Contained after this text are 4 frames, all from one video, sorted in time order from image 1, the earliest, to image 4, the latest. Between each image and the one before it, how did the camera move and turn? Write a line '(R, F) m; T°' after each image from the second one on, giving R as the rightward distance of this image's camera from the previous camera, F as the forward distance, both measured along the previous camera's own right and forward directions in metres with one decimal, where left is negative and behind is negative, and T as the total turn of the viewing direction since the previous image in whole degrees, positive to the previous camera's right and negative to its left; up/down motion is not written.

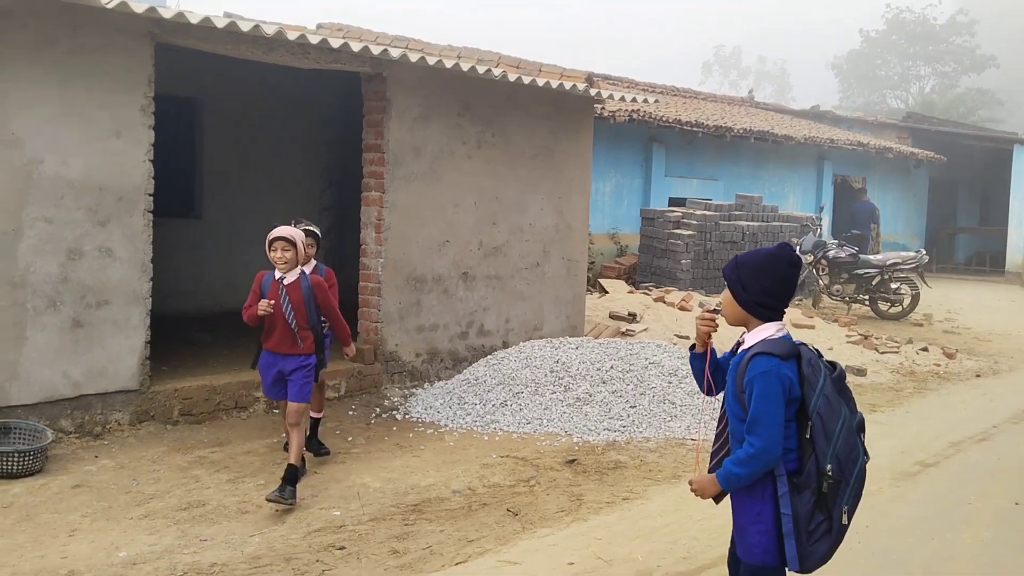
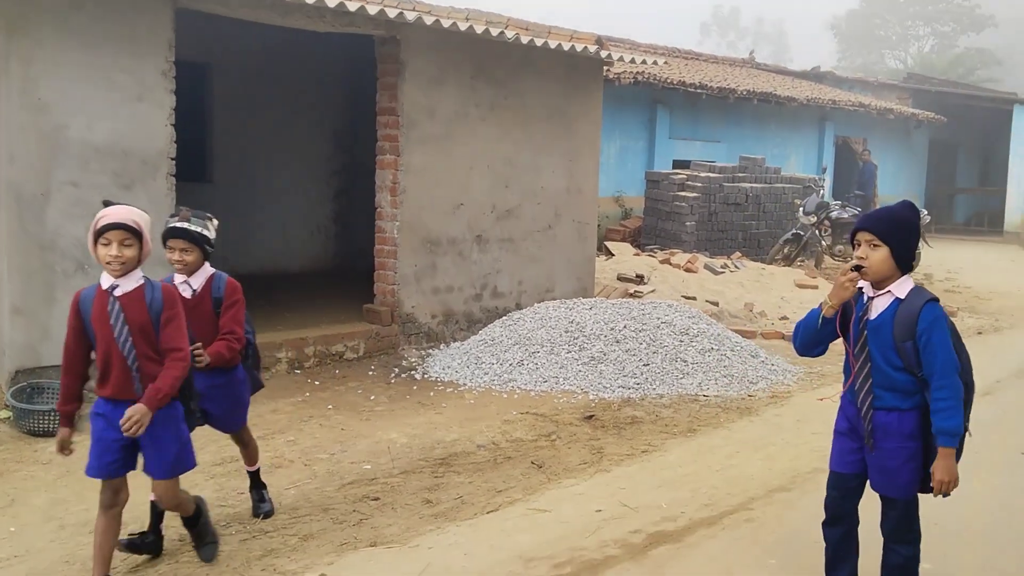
(-0.1, -0.1) m; 0°
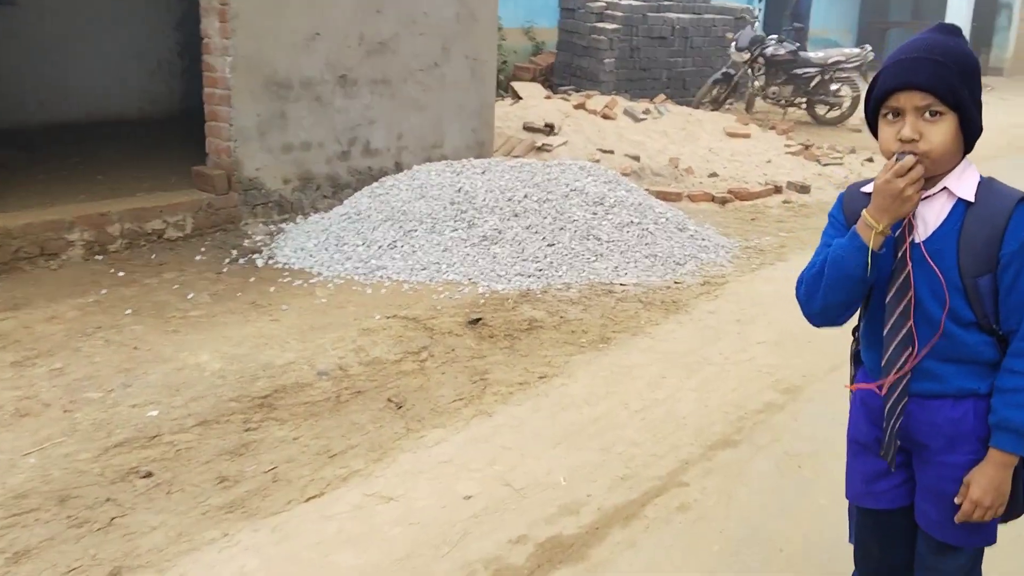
(+0.3, +1.4) m; +5°
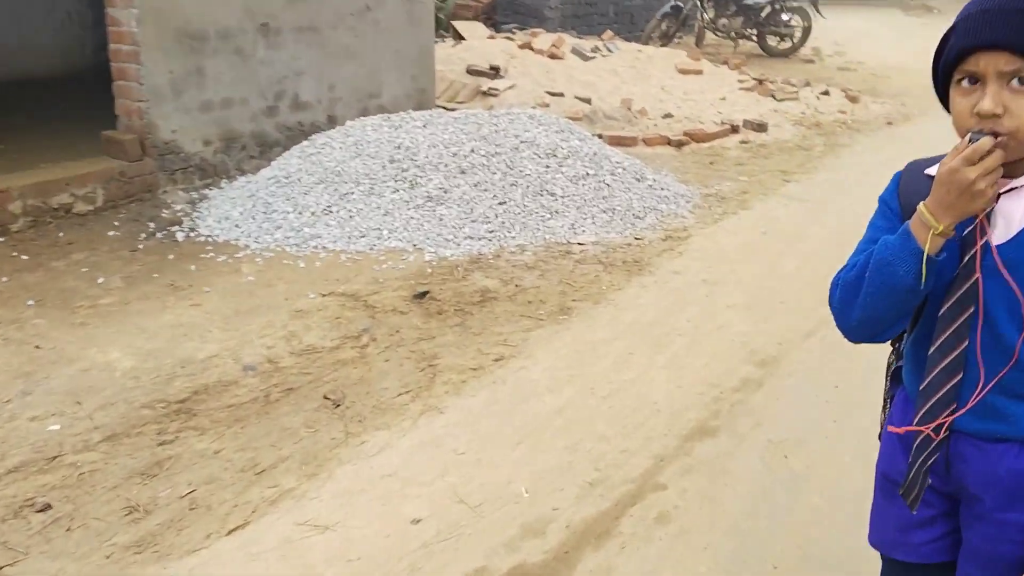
(0.0, +0.4) m; +3°
